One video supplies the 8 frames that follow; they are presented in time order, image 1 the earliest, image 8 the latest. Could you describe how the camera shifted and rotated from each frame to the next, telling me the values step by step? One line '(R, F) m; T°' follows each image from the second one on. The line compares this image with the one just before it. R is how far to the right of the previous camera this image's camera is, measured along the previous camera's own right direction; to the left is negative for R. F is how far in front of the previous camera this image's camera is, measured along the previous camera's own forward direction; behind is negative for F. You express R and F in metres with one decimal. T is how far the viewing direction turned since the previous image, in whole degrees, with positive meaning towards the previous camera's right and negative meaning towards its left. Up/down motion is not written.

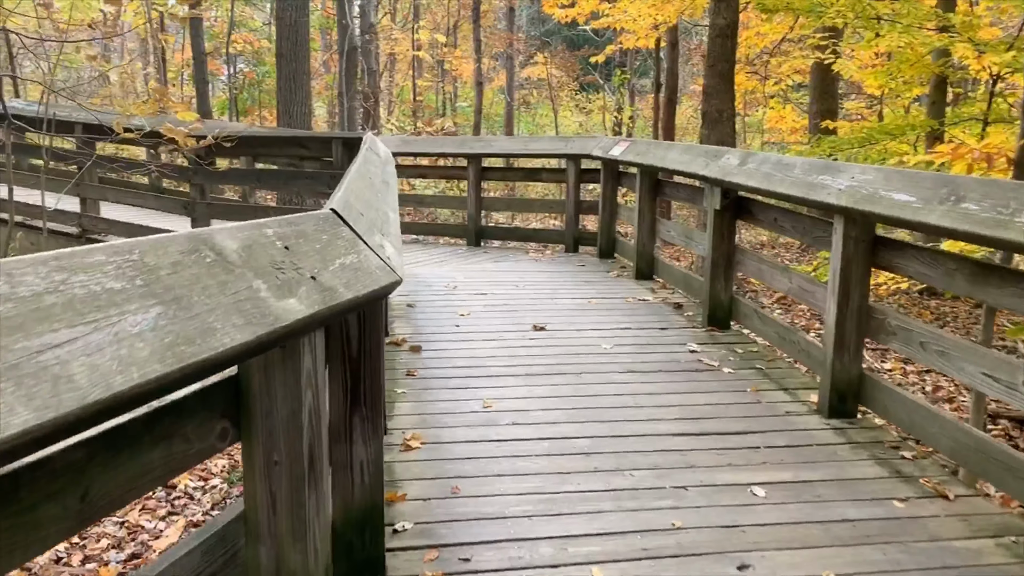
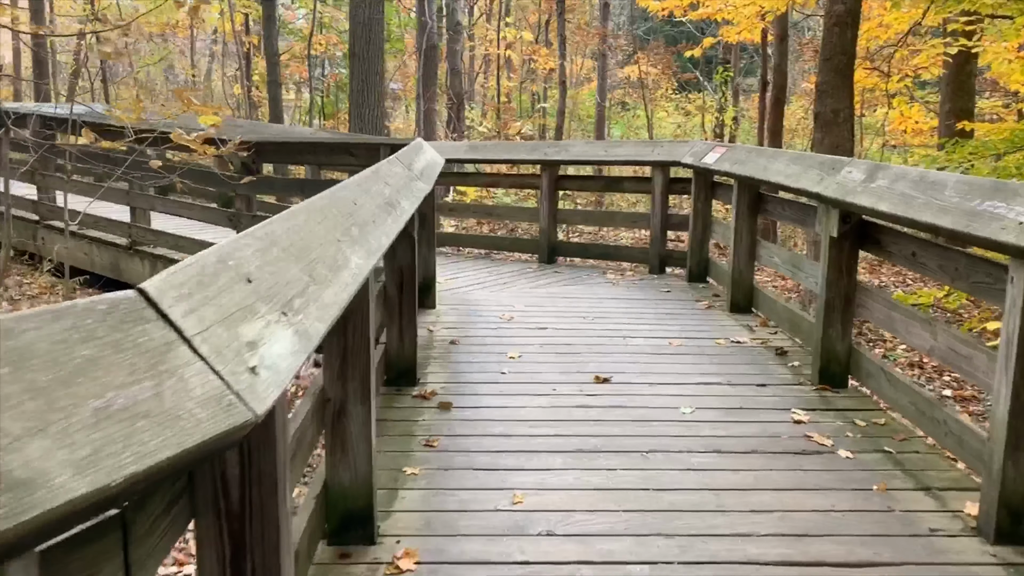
(+0.2, +0.9) m; -7°
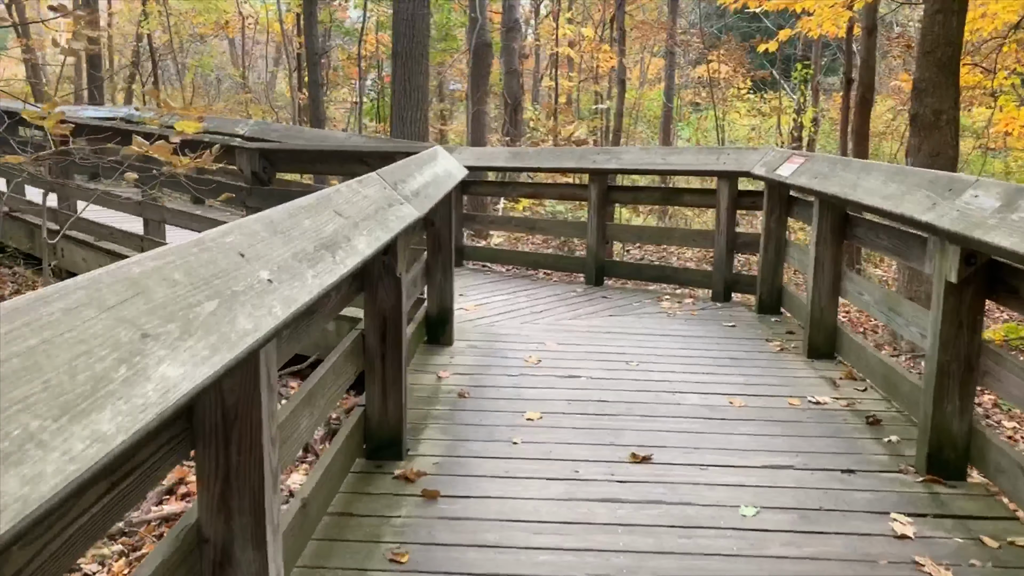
(+0.2, +0.8) m; -5°
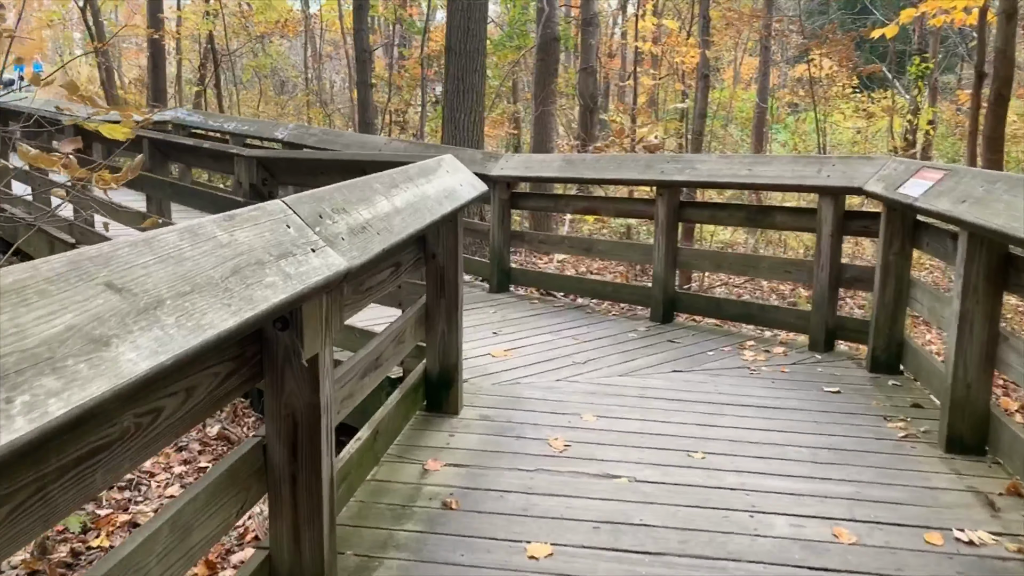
(+0.3, +1.1) m; -6°
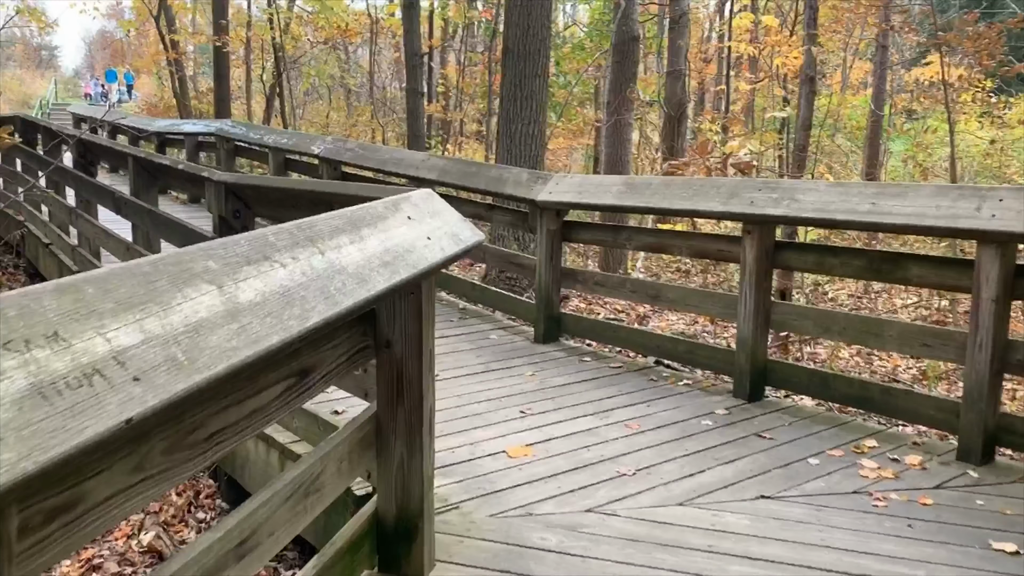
(+0.3, +1.2) m; -6°
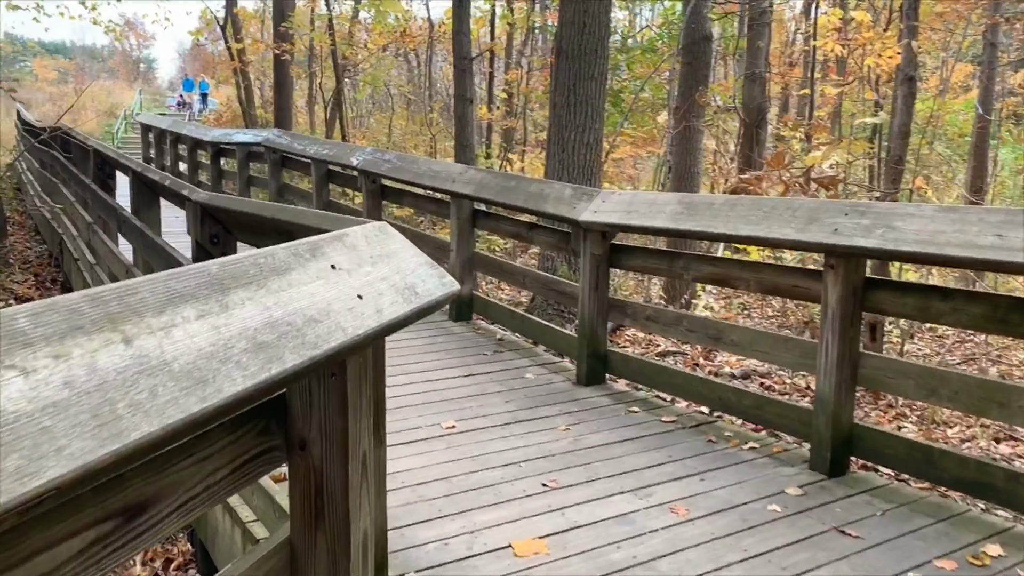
(+0.2, +0.7) m; -5°
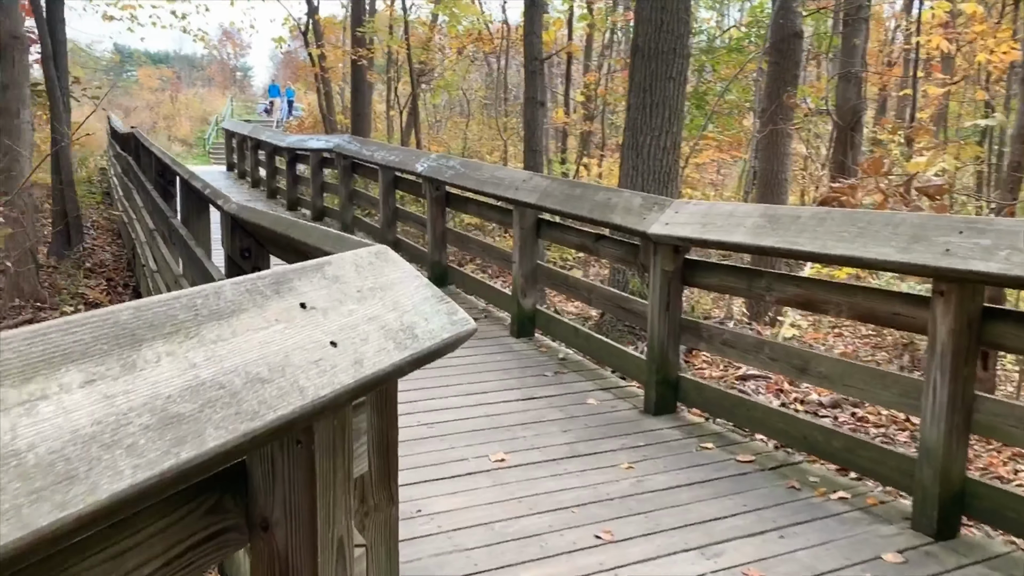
(+0.1, +0.3) m; -6°
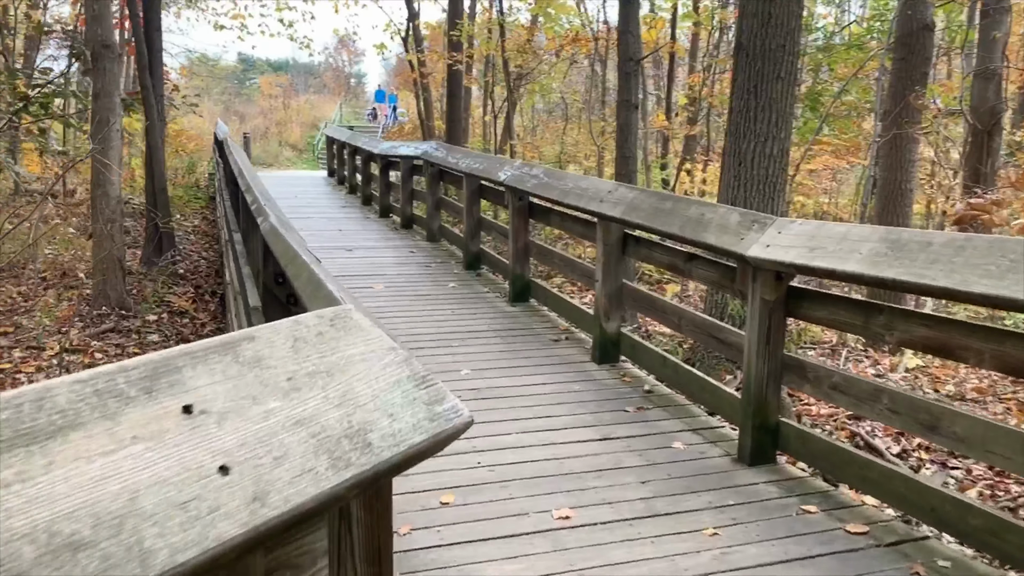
(+0.1, +0.4) m; -7°
